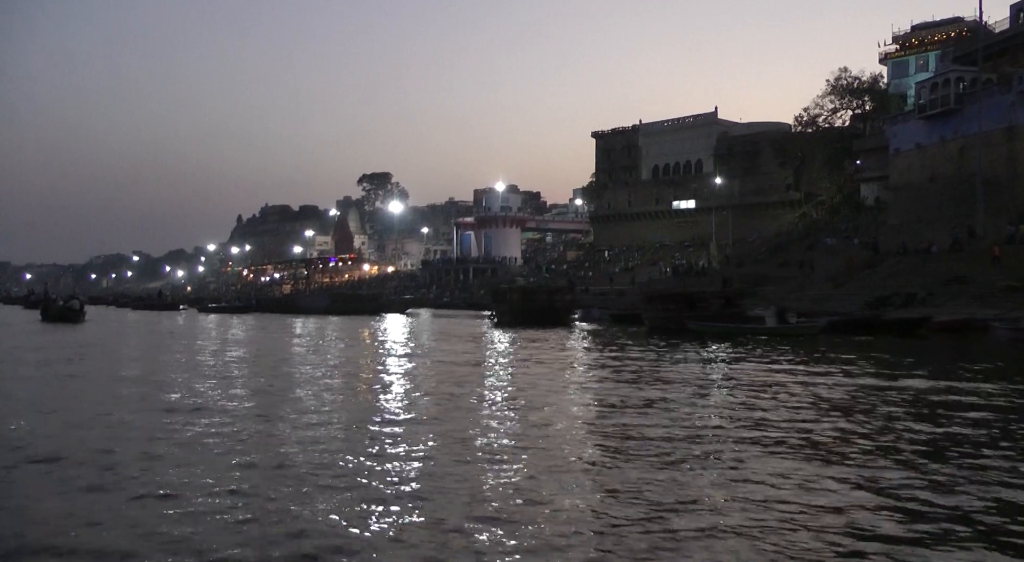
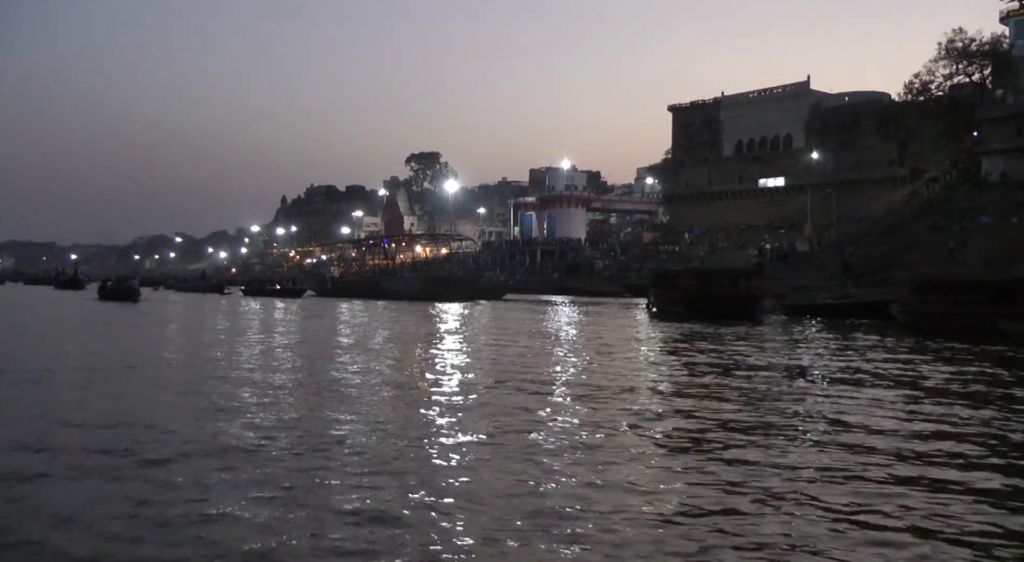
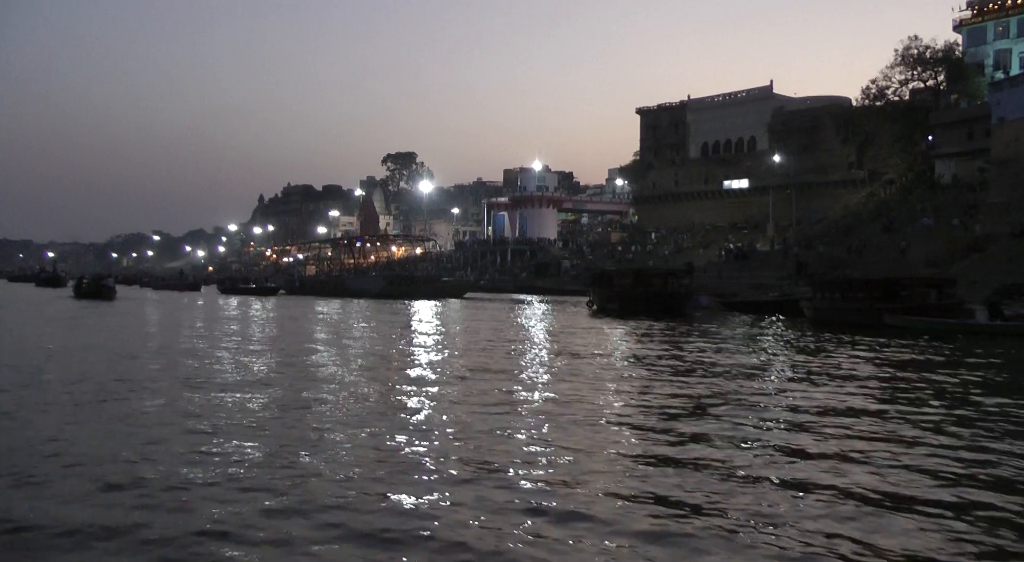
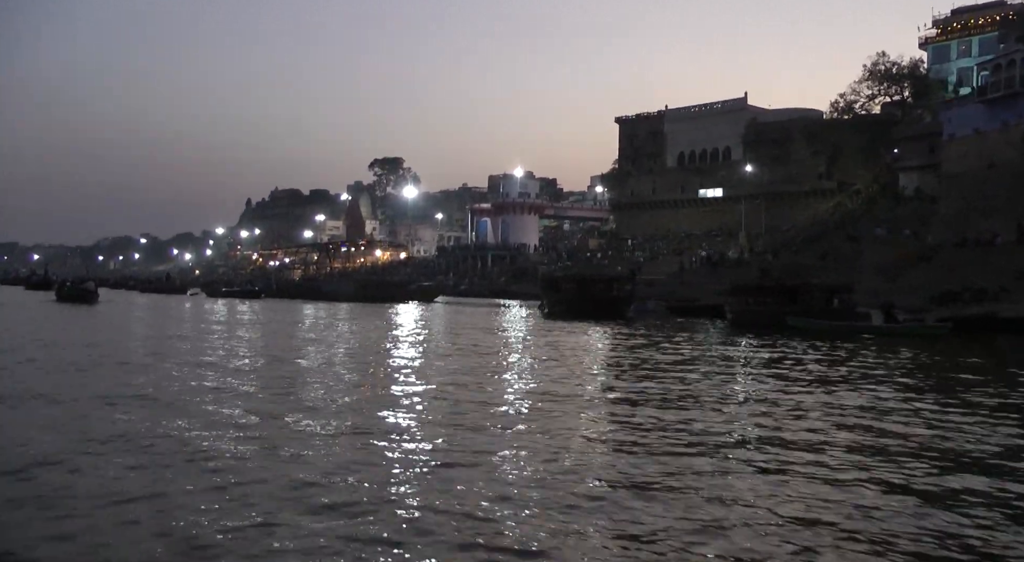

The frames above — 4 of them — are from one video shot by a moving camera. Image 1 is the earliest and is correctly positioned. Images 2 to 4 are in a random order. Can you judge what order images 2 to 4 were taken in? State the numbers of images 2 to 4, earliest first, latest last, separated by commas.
4, 3, 2
